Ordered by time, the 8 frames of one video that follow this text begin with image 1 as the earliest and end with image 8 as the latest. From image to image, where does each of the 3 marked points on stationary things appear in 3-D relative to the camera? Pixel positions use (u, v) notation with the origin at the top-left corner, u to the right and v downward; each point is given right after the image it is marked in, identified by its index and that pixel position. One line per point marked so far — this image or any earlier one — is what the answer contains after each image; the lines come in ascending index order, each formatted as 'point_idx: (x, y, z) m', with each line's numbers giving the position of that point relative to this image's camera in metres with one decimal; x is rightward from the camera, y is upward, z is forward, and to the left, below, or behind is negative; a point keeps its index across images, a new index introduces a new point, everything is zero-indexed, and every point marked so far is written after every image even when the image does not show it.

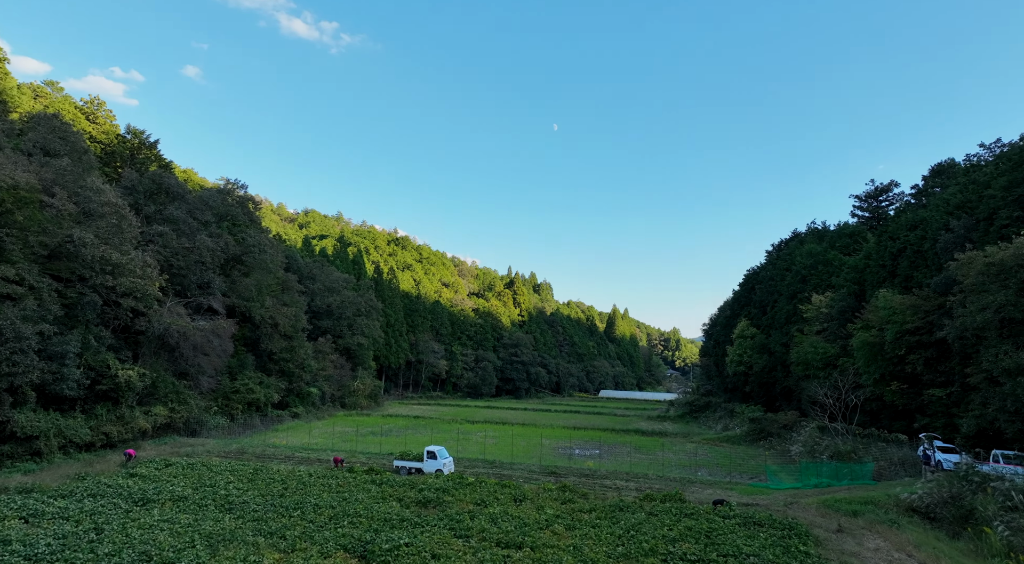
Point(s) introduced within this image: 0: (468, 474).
0: (-1.3, -5.7, +19.7) m
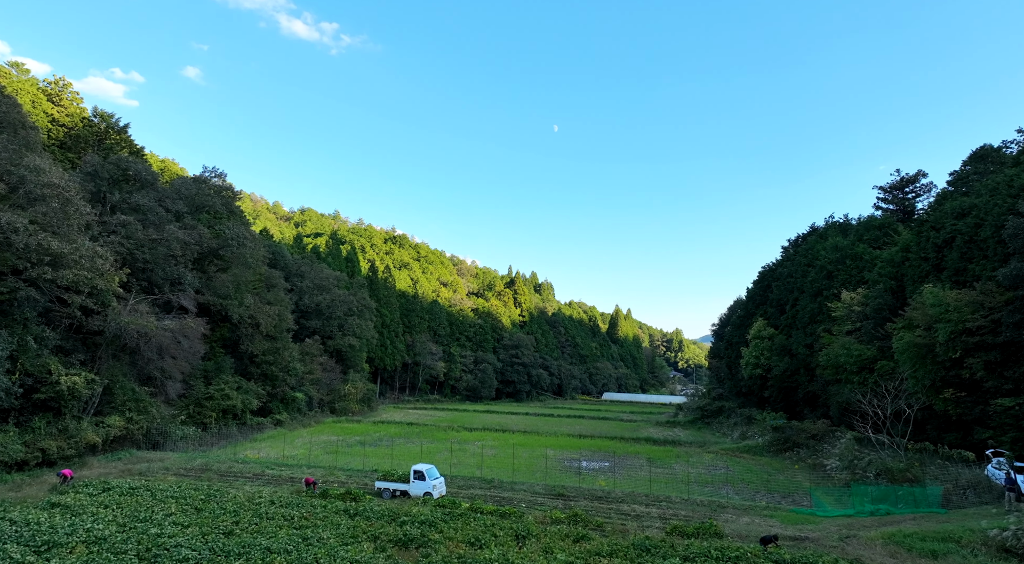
0: (-1.3, -5.5, +16.9) m
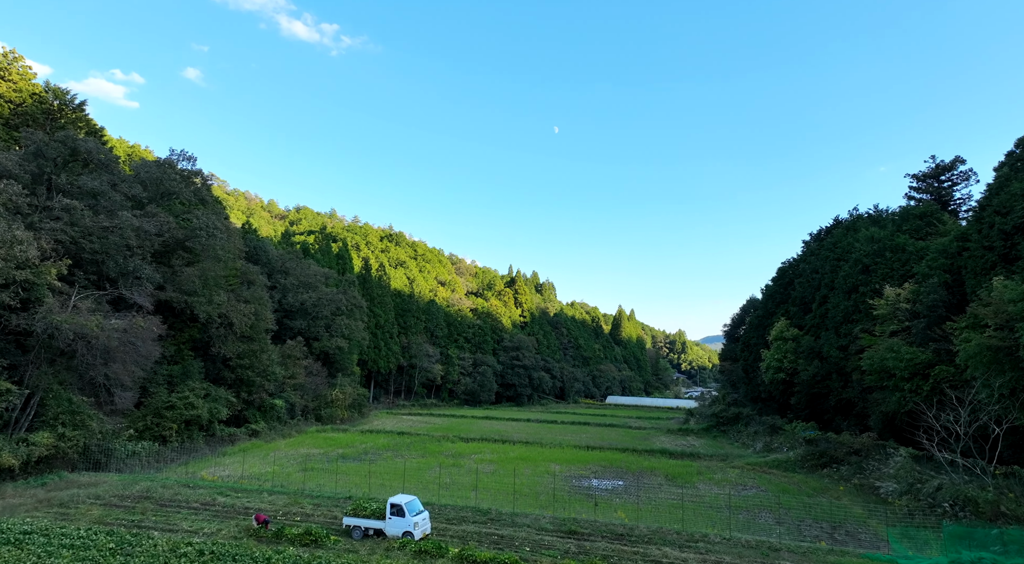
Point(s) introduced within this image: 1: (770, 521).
0: (-1.3, -5.3, +13.6) m
1: (+6.9, -6.4, +17.8) m
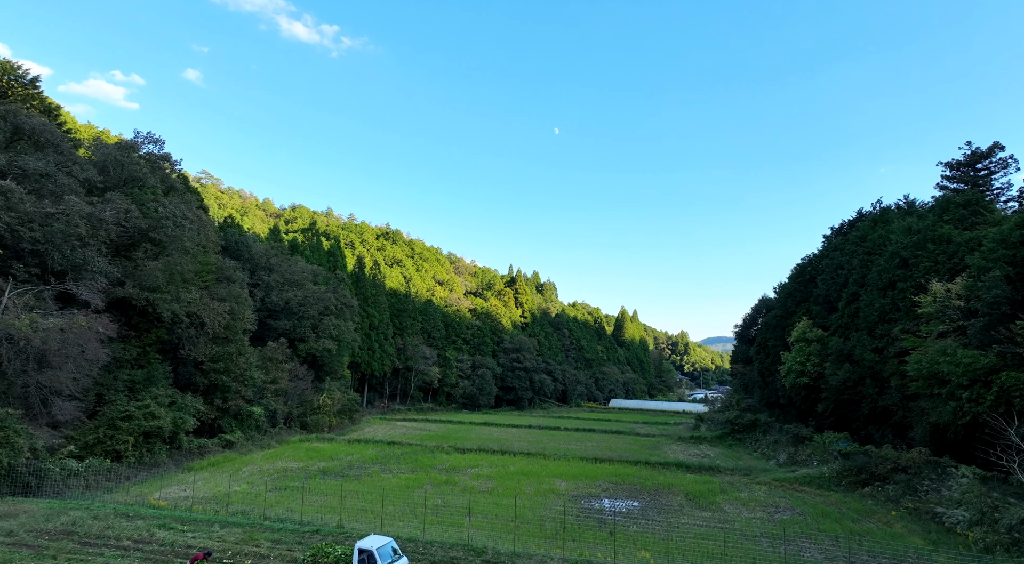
0: (-1.3, -5.0, +10.8) m
1: (+6.9, -6.2, +15.0) m
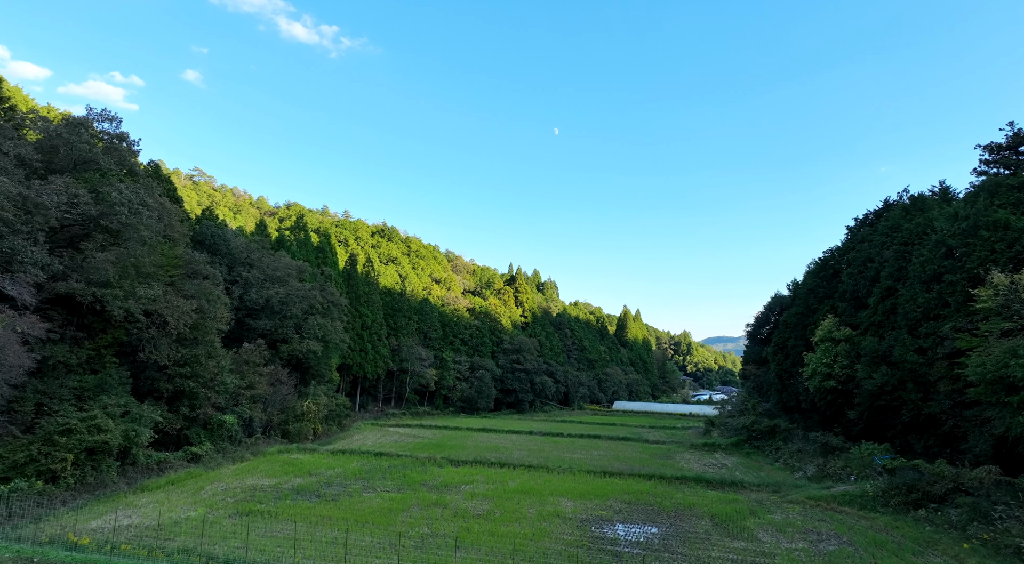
0: (-1.3, -4.8, +7.9) m
1: (+6.9, -5.9, +12.1) m
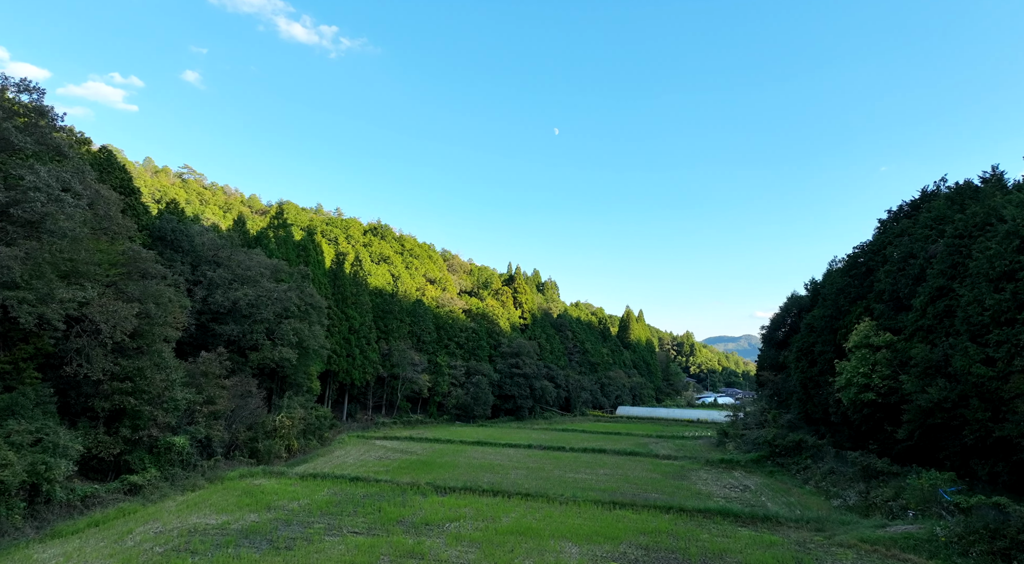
0: (-1.5, -4.8, +4.2) m
1: (+6.7, -5.9, +8.4) m
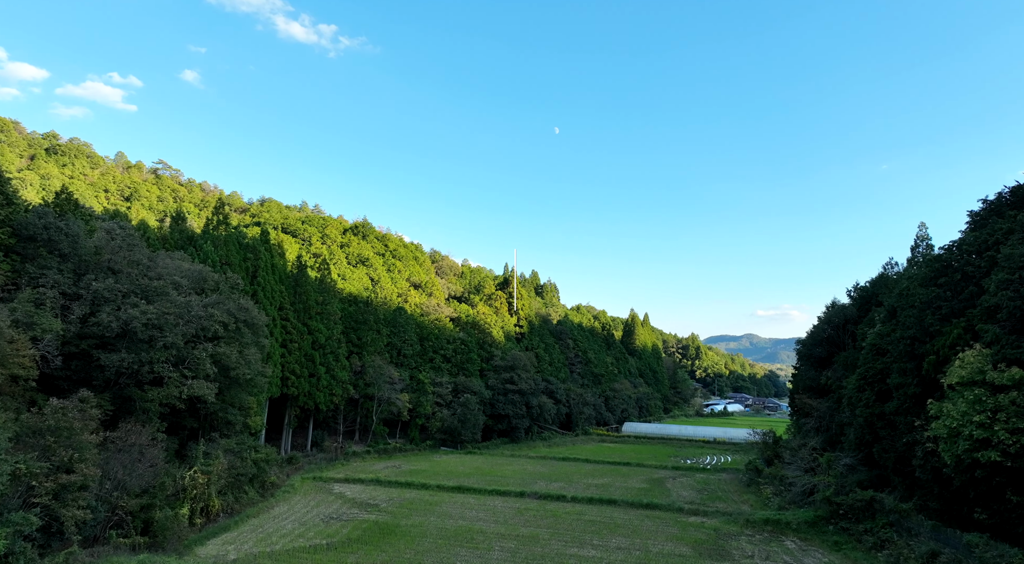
0: (-2.2, -5.3, -3.6) m
1: (+6.1, -6.4, +0.6) m
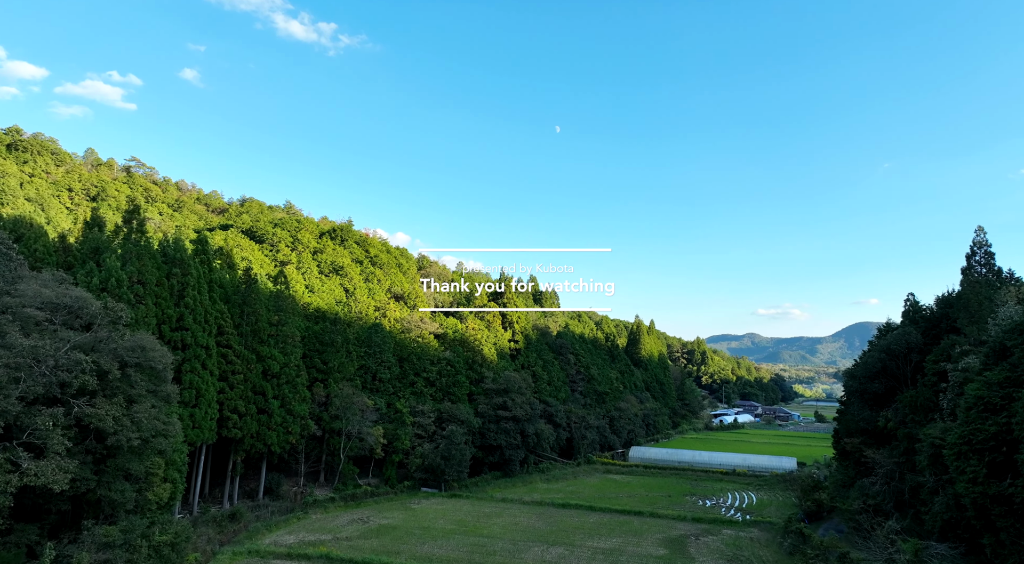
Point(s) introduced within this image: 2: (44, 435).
0: (-2.8, -6.4, -11.0) m
1: (+5.4, -7.5, -6.9) m
2: (-12.8, -4.2, +18.3) m
